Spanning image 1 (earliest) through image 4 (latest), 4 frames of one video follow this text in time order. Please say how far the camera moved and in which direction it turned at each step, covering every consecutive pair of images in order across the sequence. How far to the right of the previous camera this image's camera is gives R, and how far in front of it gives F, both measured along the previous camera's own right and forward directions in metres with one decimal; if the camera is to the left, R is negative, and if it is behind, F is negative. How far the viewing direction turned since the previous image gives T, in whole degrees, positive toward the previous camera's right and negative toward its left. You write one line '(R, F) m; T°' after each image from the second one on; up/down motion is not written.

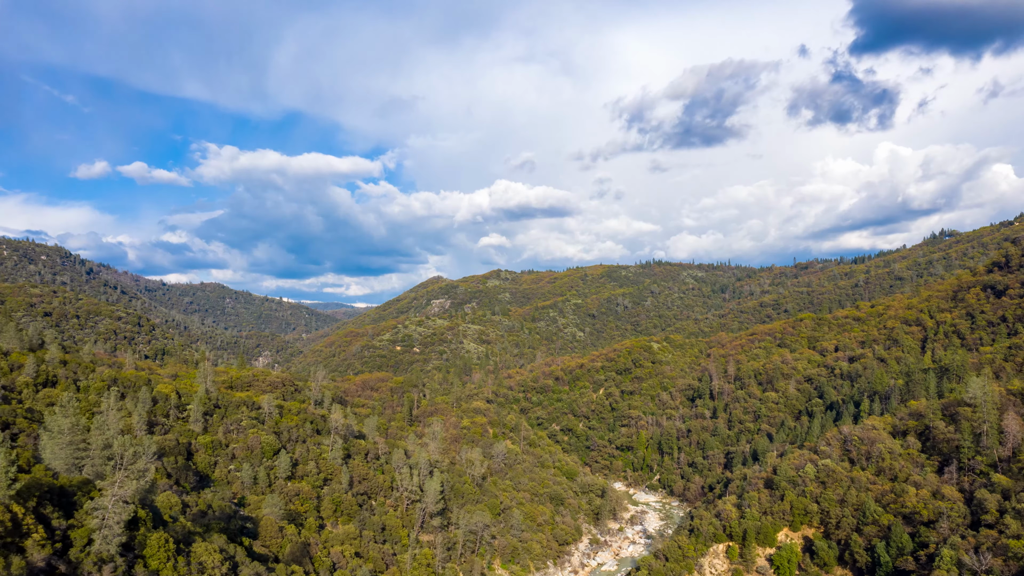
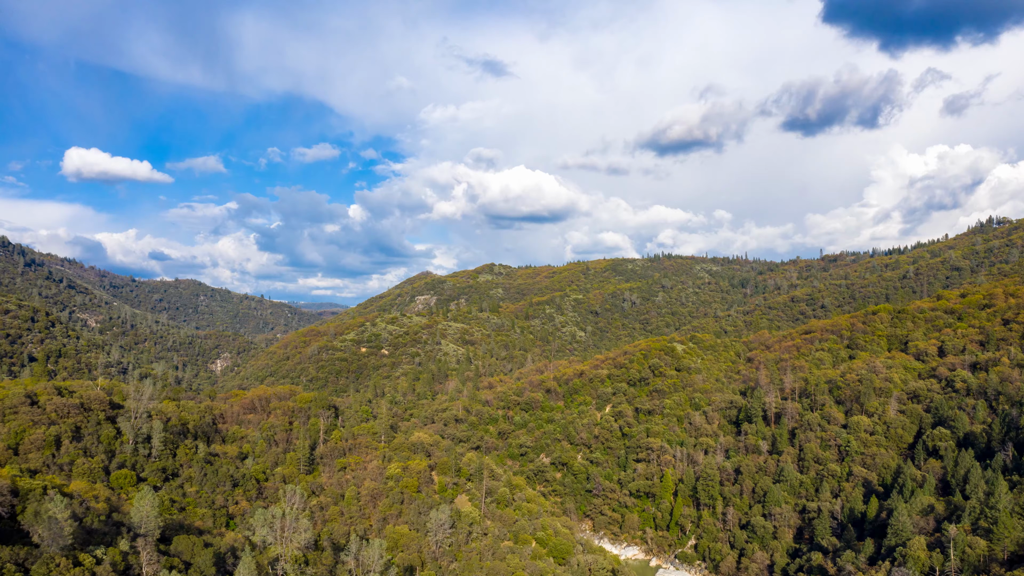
(+6.4, +38.1) m; 0°
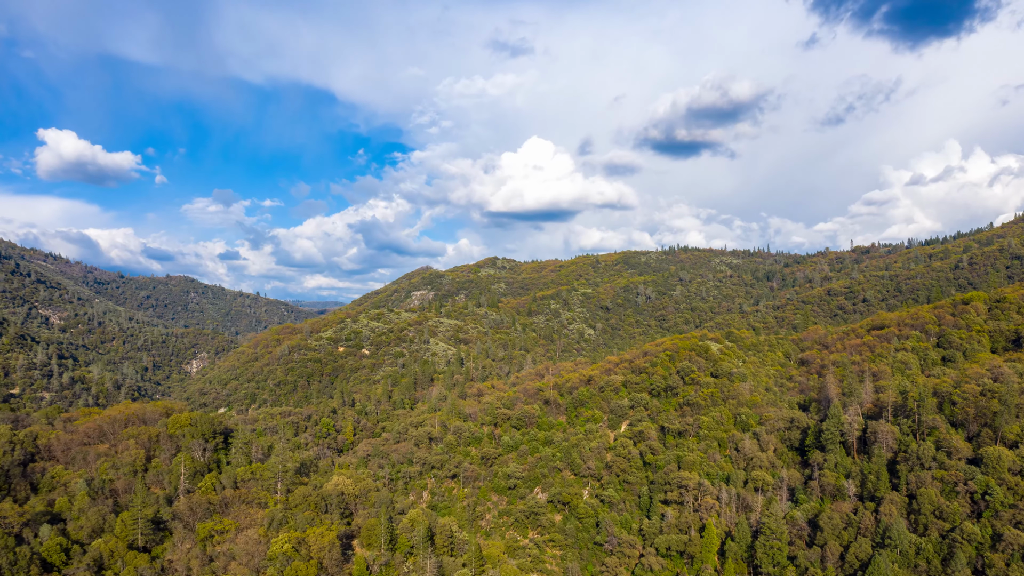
(+3.9, +24.9) m; -1°
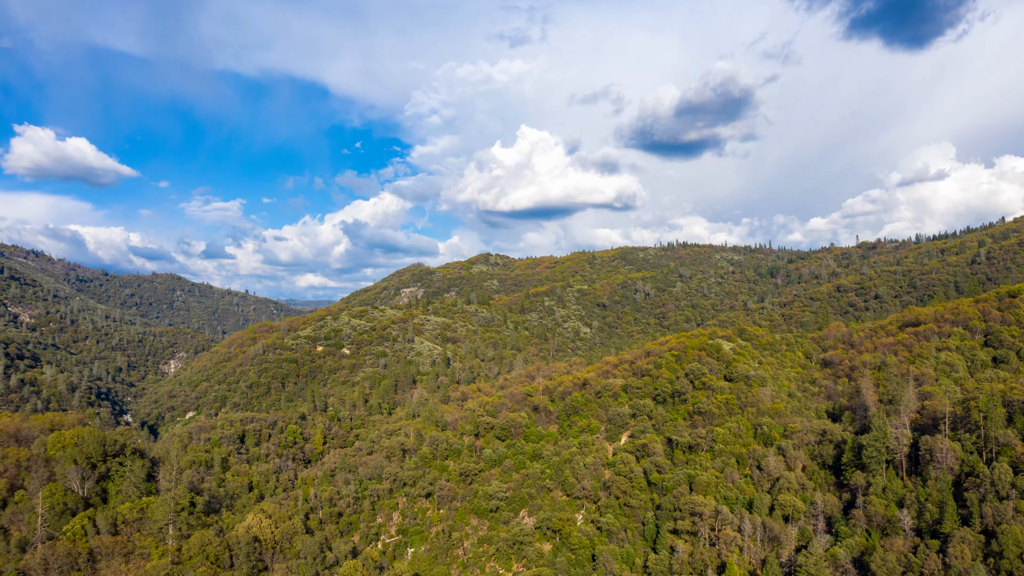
(+2.2, +11.3) m; 0°
